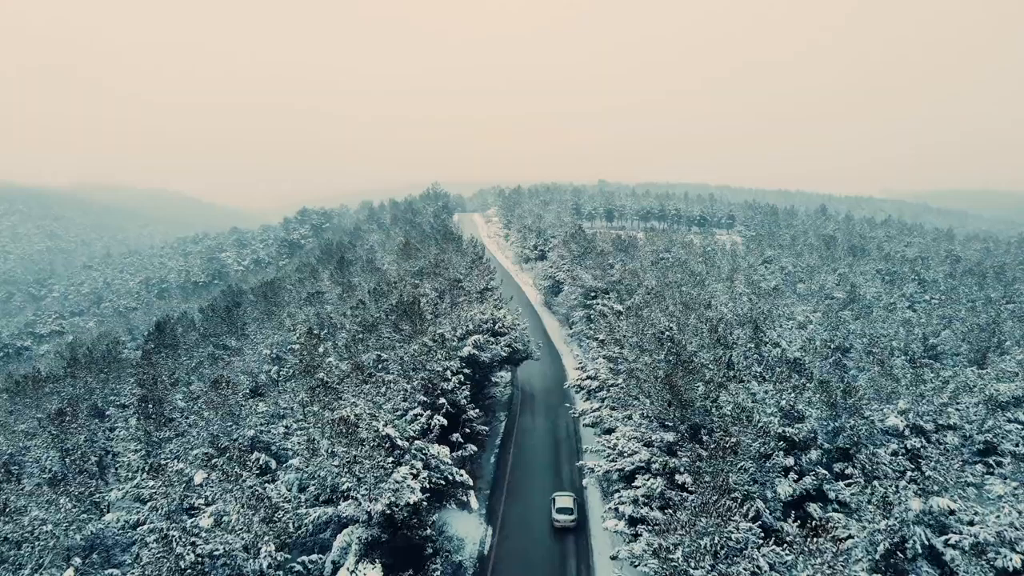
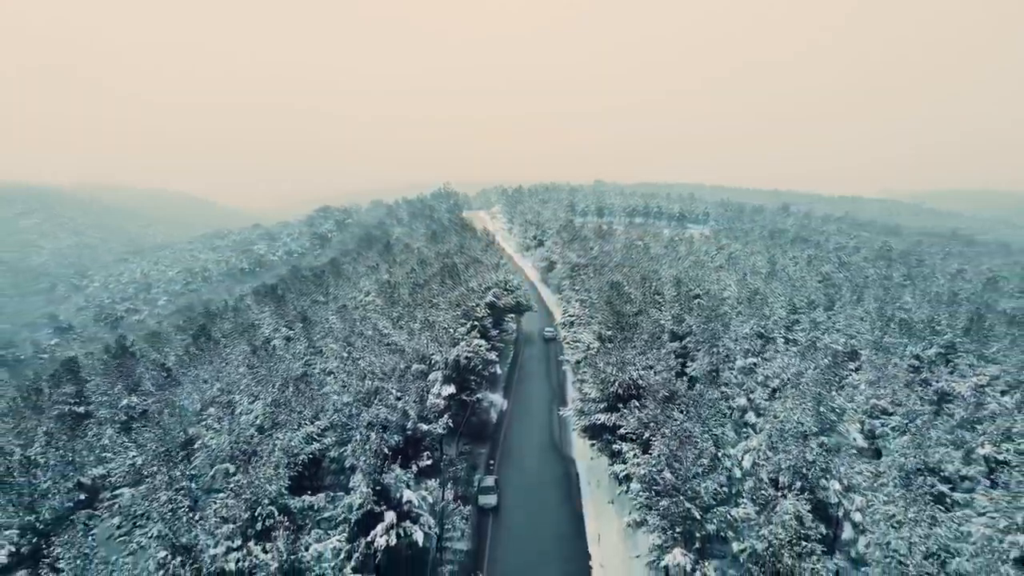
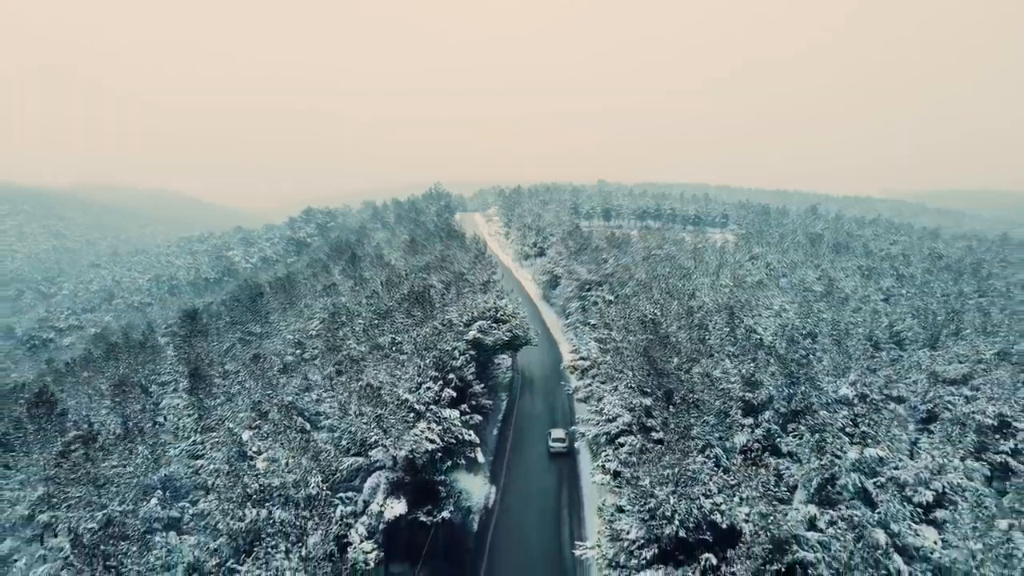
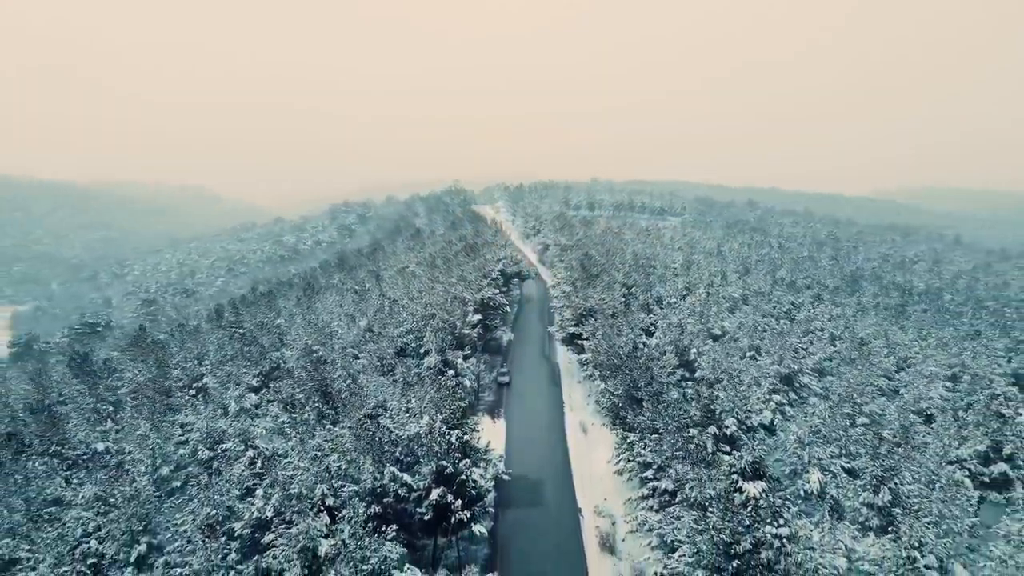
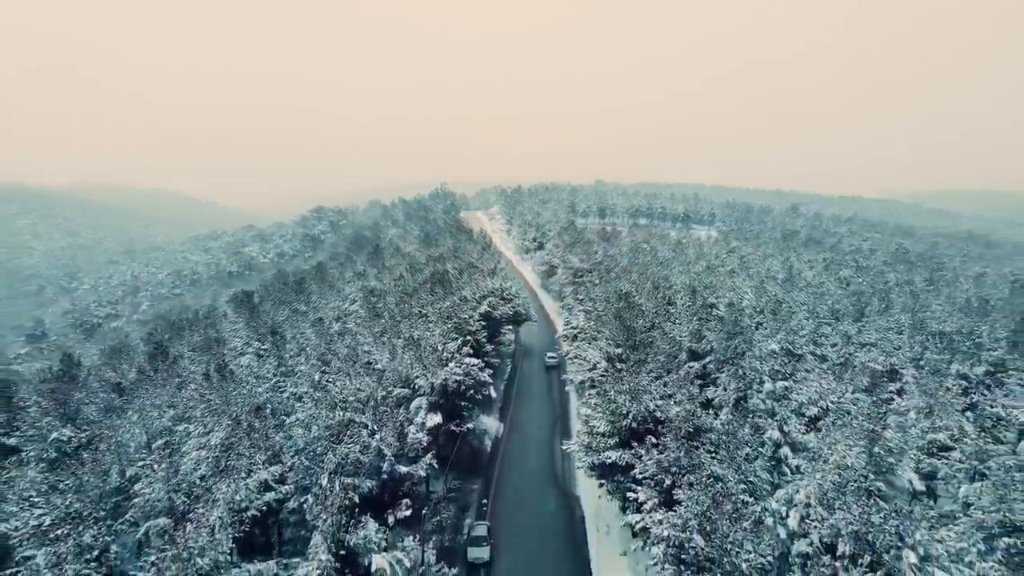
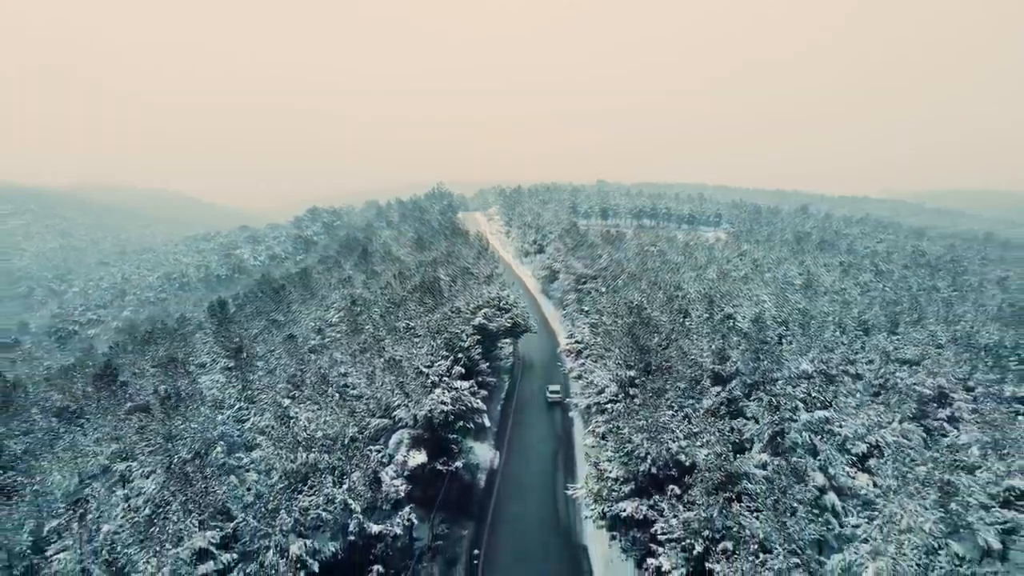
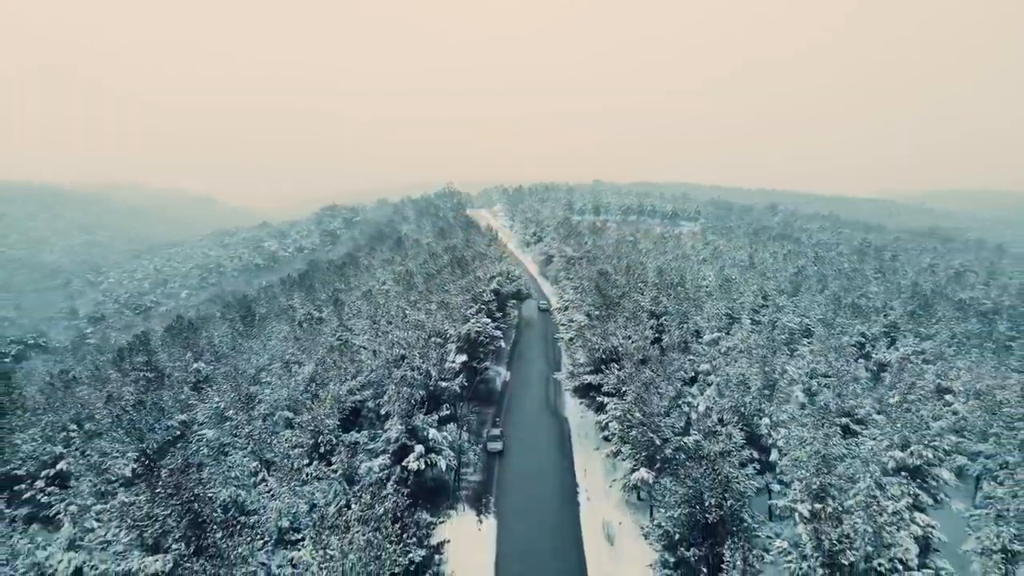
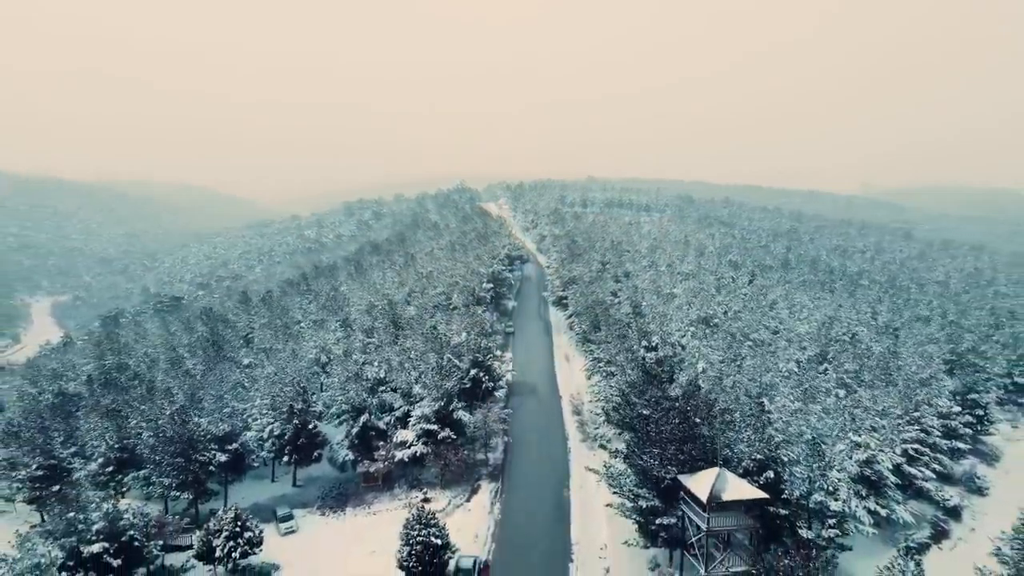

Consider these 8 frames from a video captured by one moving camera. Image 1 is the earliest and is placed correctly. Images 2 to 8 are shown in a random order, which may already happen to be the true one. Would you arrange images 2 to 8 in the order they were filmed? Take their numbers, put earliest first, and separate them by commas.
3, 6, 5, 2, 7, 4, 8
